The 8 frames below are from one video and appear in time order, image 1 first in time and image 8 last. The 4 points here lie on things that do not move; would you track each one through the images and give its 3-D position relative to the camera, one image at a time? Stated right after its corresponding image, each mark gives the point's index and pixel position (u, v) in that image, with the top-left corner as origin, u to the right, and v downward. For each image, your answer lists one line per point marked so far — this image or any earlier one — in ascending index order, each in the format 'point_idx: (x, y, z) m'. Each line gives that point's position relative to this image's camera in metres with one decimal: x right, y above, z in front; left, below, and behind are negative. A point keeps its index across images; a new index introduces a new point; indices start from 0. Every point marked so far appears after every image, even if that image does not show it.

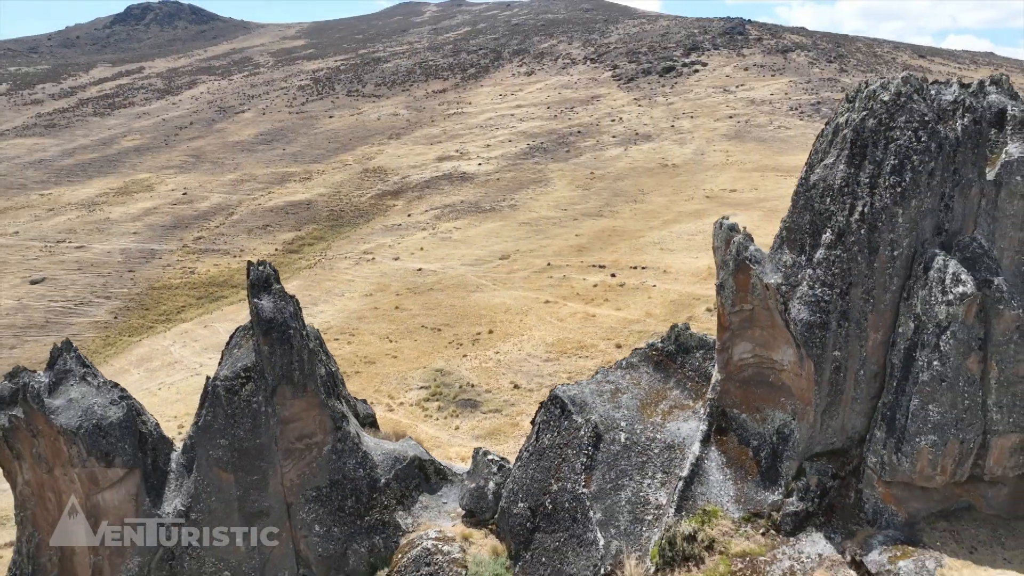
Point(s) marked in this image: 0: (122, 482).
0: (-5.4, -2.8, +9.8) m
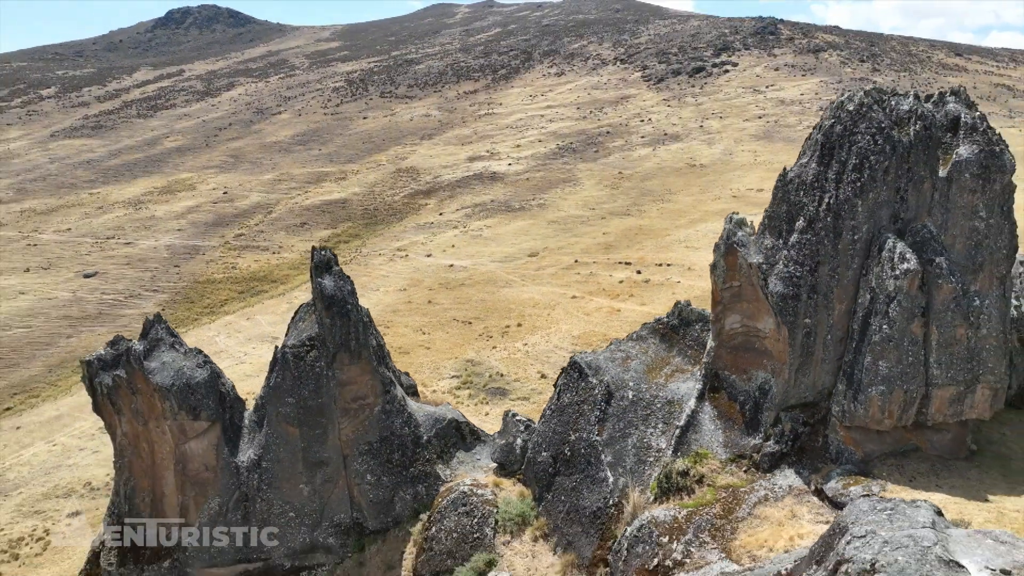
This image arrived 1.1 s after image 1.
0: (-5.0, -2.4, +11.6) m
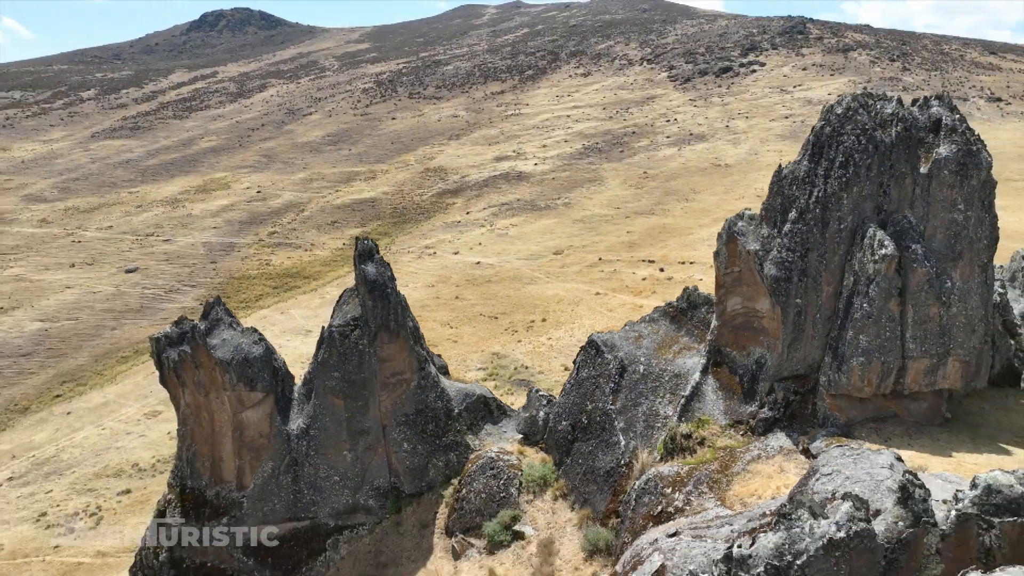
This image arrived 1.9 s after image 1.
0: (-4.6, -2.2, +13.0) m
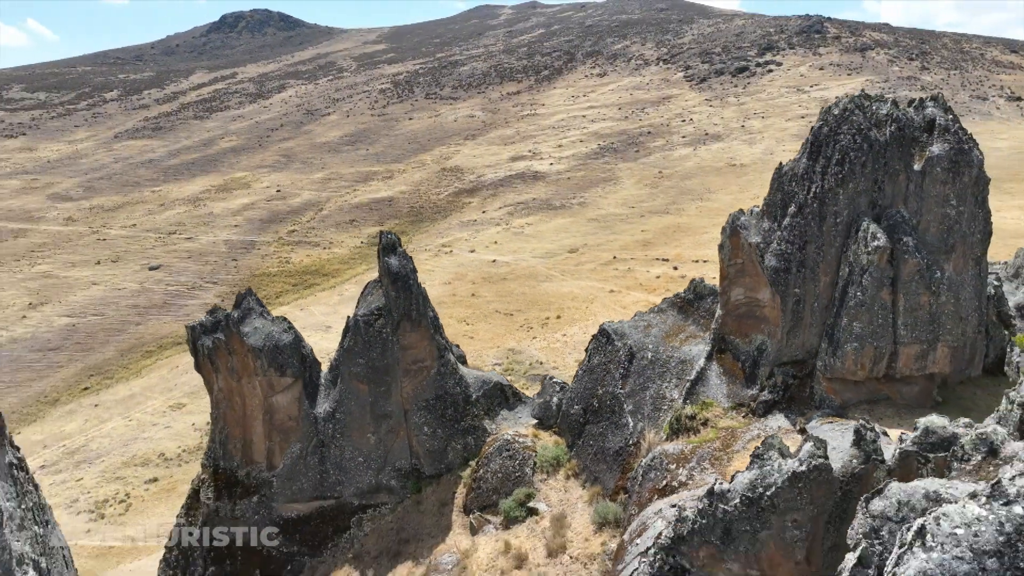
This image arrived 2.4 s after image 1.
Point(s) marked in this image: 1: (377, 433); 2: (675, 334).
0: (-4.3, -2.0, +13.8) m
1: (-2.7, -2.9, +14.3) m
2: (+2.9, -0.8, +12.6) m
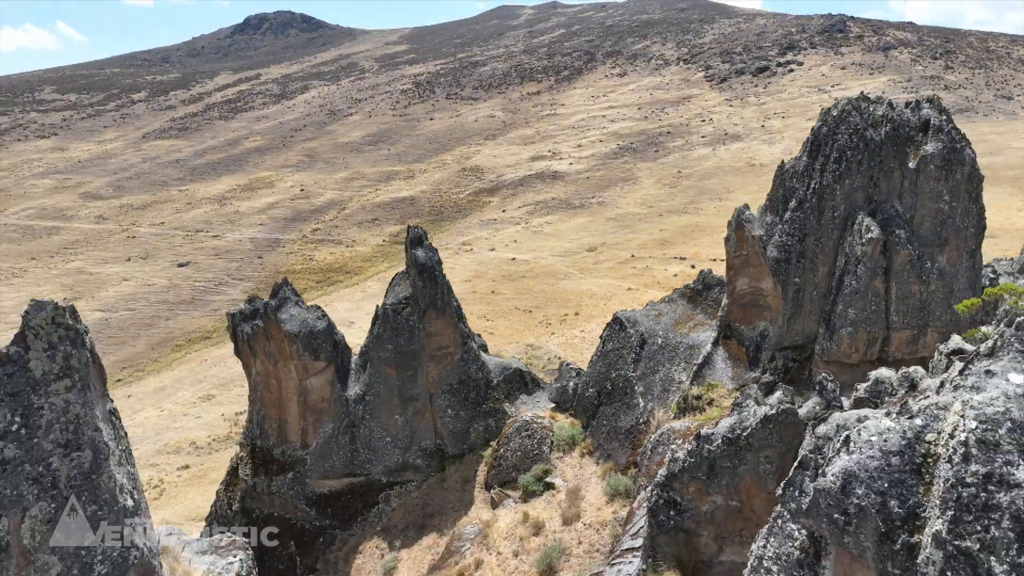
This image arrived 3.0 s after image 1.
0: (-3.9, -1.8, +14.8) m
1: (-2.3, -2.7, +15.2) m
2: (+3.2, -0.6, +13.4) m
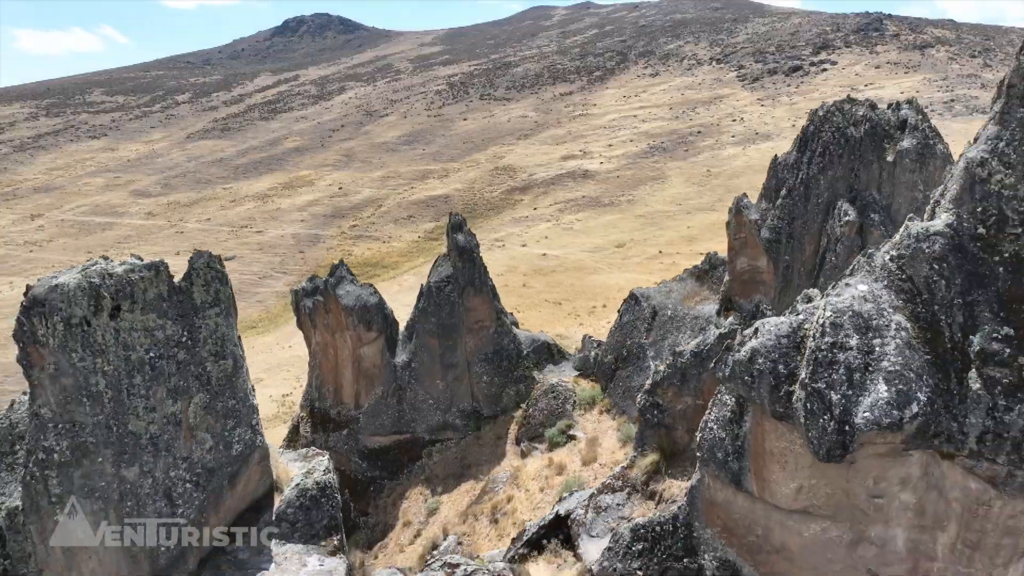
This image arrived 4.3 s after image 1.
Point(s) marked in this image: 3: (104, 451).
0: (-3.2, -1.3, +16.9) m
1: (-1.6, -2.2, +17.3) m
2: (+3.8, -0.2, +15.2) m
3: (-3.8, -1.5, +6.7) m
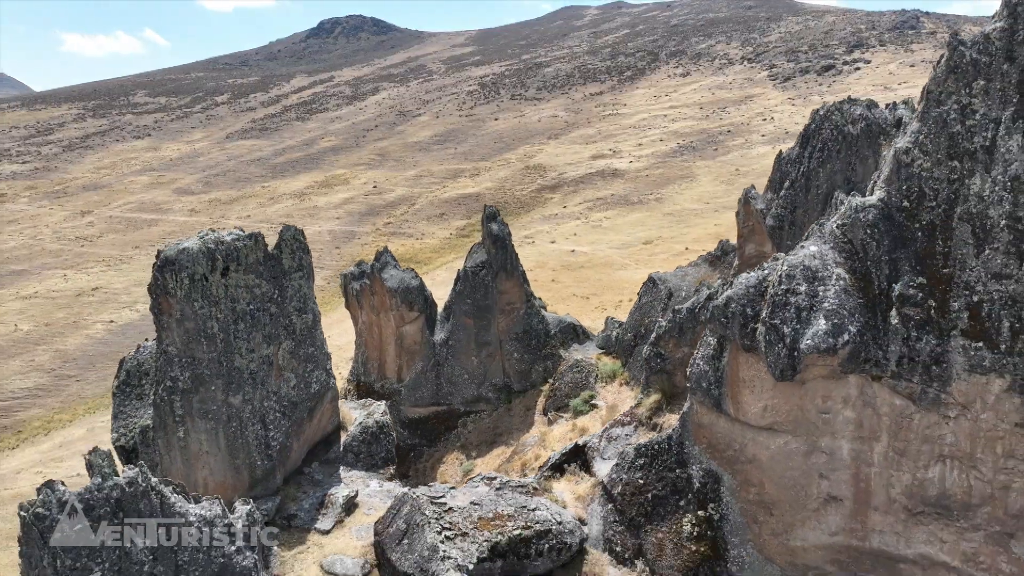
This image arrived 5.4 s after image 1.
0: (-2.5, -0.9, +18.6) m
1: (-0.9, -1.8, +19.0) m
2: (+4.5, +0.2, +16.6) m
3: (-3.5, -1.1, +8.5) m
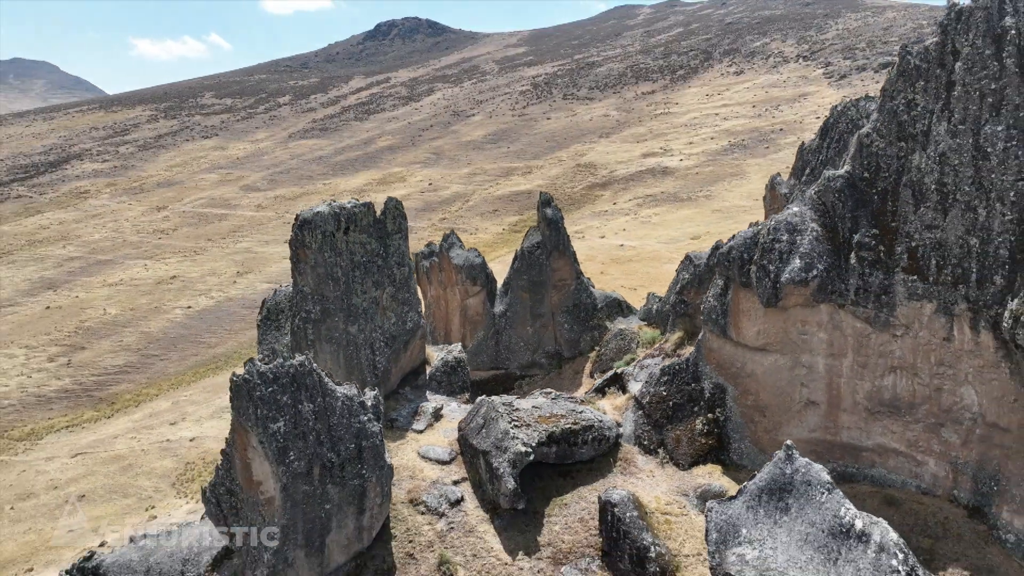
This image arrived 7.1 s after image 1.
0: (-1.0, -0.2, +21.2) m
1: (+0.6, -1.2, +21.4) m
2: (+5.9, +0.7, +18.7) m
3: (-2.7, -0.4, +11.1) m
